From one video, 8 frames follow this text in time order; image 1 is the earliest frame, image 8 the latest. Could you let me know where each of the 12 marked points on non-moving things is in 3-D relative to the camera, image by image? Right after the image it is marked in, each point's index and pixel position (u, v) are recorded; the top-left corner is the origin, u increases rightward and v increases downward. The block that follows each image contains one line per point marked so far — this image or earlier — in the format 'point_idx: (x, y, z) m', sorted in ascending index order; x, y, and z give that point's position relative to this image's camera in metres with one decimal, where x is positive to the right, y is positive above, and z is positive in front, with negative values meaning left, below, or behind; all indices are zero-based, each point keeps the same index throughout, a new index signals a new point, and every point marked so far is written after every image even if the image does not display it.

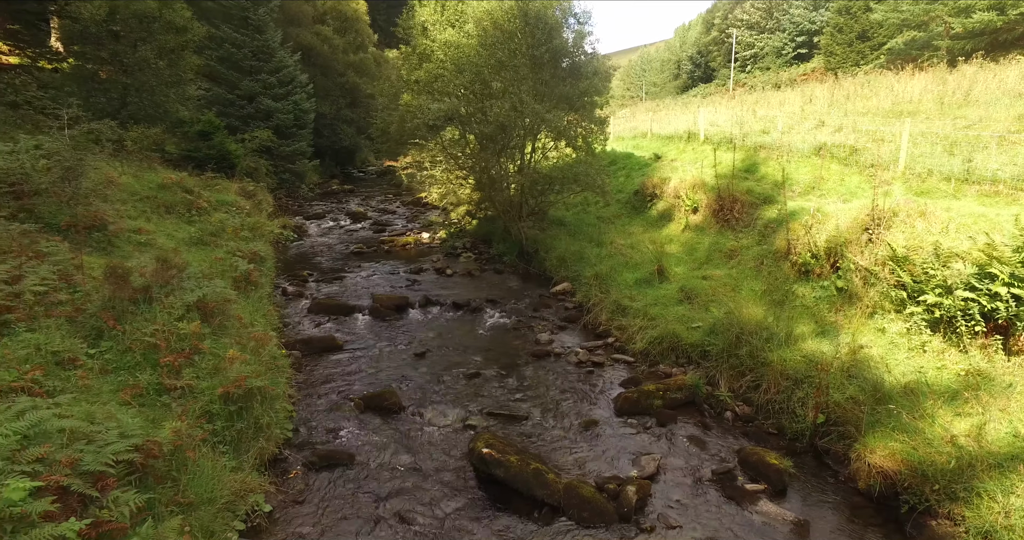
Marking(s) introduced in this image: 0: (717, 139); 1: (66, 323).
0: (+8.6, +5.4, +19.8) m
1: (-7.5, -0.9, +7.9) m
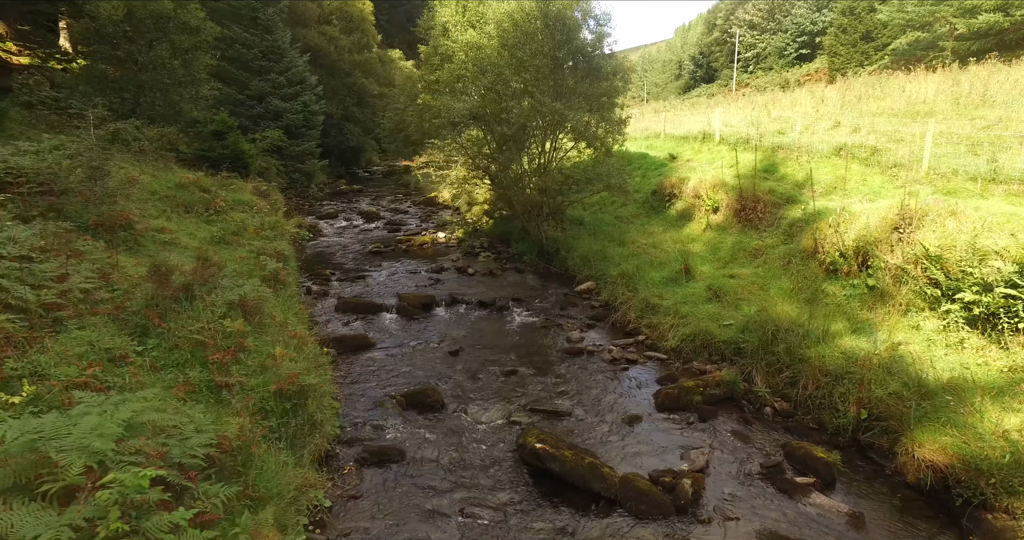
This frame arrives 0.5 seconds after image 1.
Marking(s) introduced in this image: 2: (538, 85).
0: (+9.3, +5.4, +20.0) m
1: (-6.7, -0.9, +8.0) m
2: (+1.2, +6.1, +15.8) m
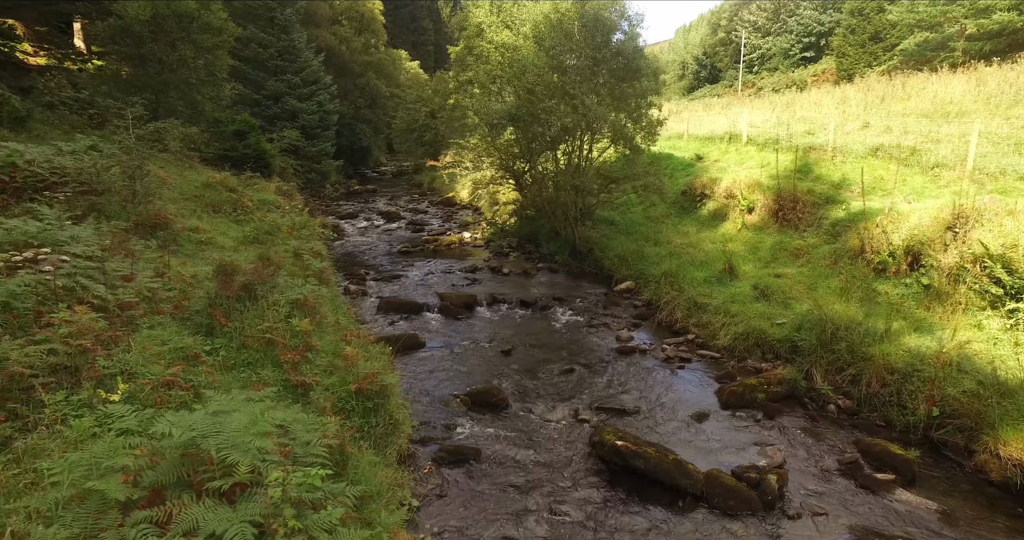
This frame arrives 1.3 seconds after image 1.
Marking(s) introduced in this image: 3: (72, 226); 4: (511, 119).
0: (+10.5, +5.4, +20.0) m
1: (-5.6, -0.9, +8.0) m
2: (+2.4, +6.1, +15.9) m
3: (-9.2, +0.9, +10.0) m
4: (+0.3, +5.1, +16.3) m
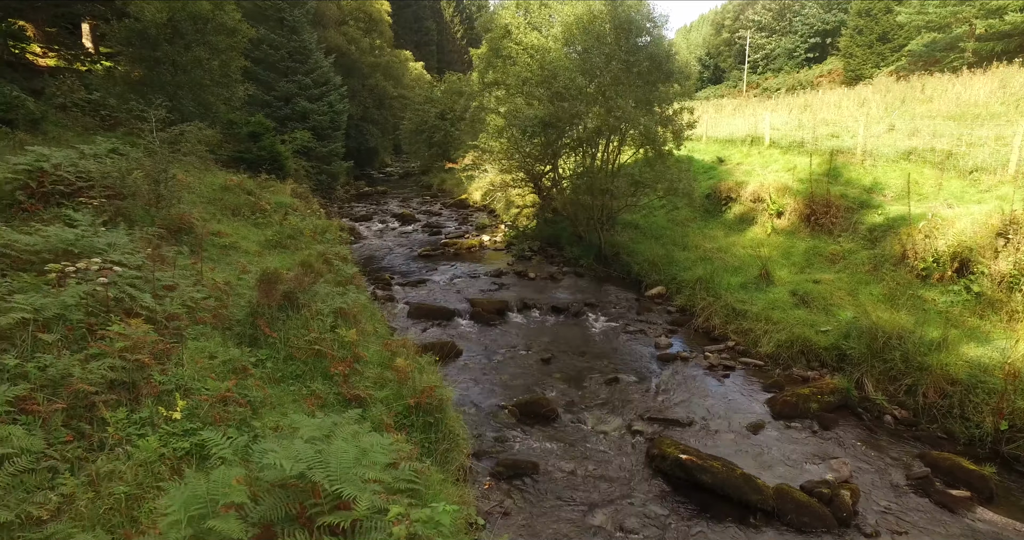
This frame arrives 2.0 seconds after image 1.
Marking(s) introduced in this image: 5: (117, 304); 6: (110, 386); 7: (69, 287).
0: (+11.4, +5.3, +19.8) m
1: (-4.7, -1.0, +7.9) m
2: (+3.3, +6.0, +15.7) m
3: (-8.3, +0.8, +9.8) m
4: (+1.2, +4.9, +16.1) m
5: (-5.6, -0.5, +6.8) m
6: (-4.7, -1.3, +5.5) m
7: (-6.1, -0.2, +6.5) m
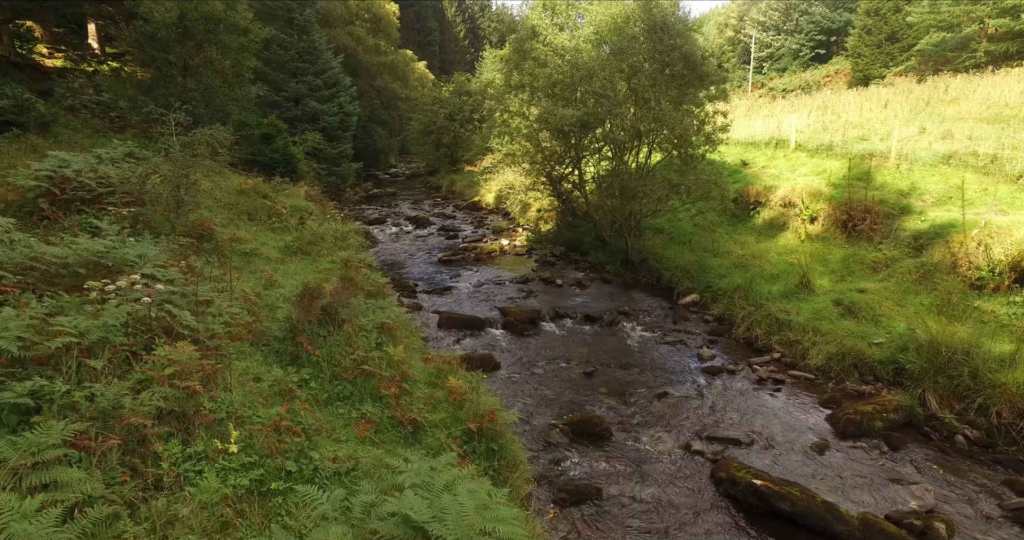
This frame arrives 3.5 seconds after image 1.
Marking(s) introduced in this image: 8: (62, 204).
0: (+12.2, +5.1, +19.5) m
1: (-3.8, -1.3, +7.5) m
2: (+4.1, +5.8, +15.3) m
3: (-7.4, +0.5, +9.4) m
4: (+2.1, +4.7, +15.7) m
5: (-4.7, -0.7, +6.4) m
6: (-3.8, -1.6, +5.2) m
7: (-5.2, -0.5, +6.2) m
8: (-10.7, +1.6, +11.4) m
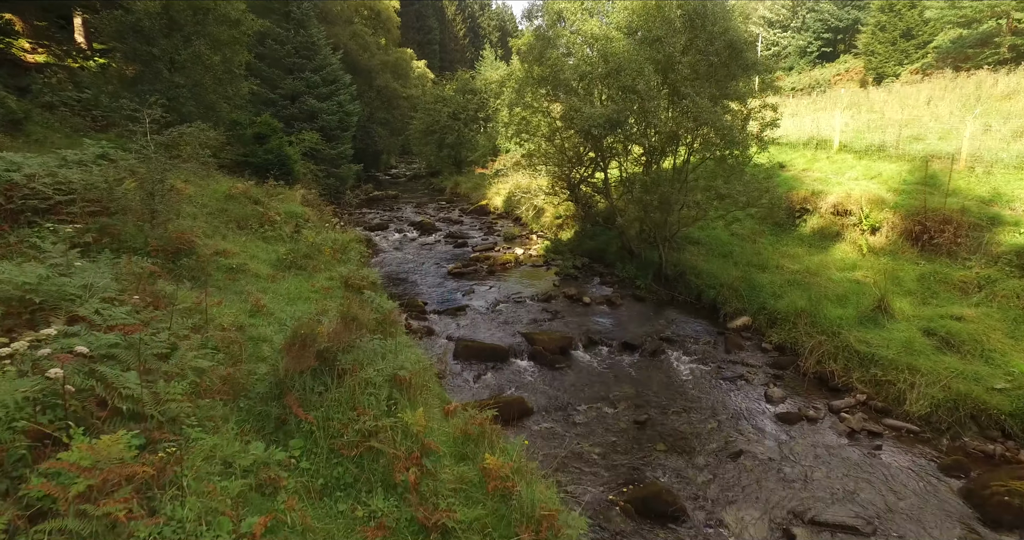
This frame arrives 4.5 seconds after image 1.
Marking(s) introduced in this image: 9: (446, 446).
0: (+12.9, +4.6, +17.7) m
1: (-3.2, -1.8, +5.7) m
2: (+4.8, +5.3, +13.5) m
3: (-6.8, 0.0, +7.6) m
4: (+2.7, +4.2, +13.9) m
5: (-4.1, -1.2, +4.6) m
6: (-3.1, -2.1, +3.3) m
7: (-4.5, -0.9, +4.3) m
8: (-10.1, +1.1, +9.5) m
9: (-0.9, -2.3, +6.2) m
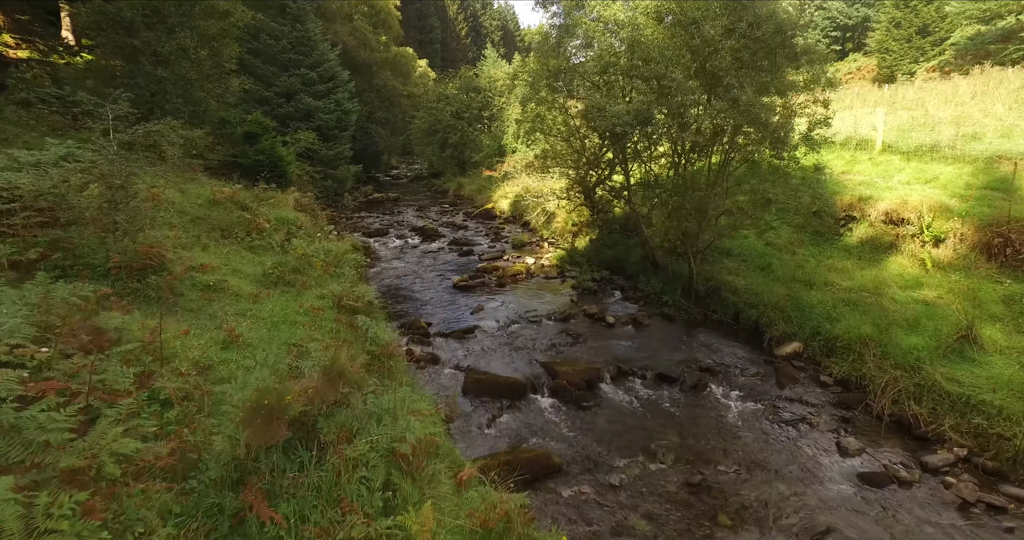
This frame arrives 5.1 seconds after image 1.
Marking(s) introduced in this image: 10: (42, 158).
0: (+13.3, +4.2, +16.0) m
1: (-2.8, -2.2, +4.1) m
2: (+5.2, +4.8, +11.9) m
3: (-6.4, -0.4, +6.0) m
4: (+3.1, +3.8, +12.3) m
5: (-3.7, -1.6, +3.0) m
6: (-2.8, -2.5, +1.8) m
7: (-4.2, -1.4, +2.7) m
8: (-9.7, +0.7, +8.0) m
9: (-0.5, -2.7, +4.6) m
10: (-11.0, +2.5, +11.0) m
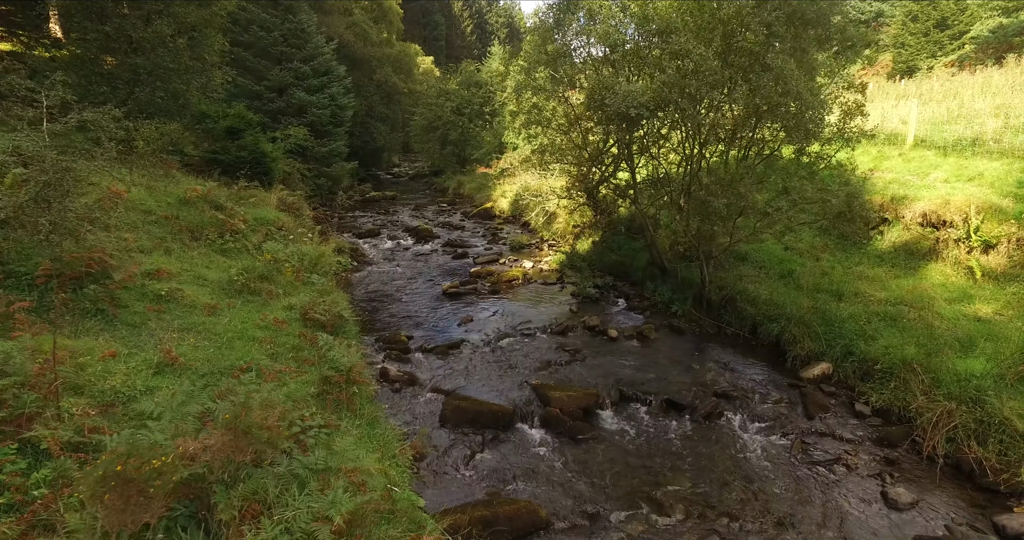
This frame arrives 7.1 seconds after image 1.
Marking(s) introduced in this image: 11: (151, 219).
0: (+13.1, +4.0, +14.5) m
1: (-3.1, -2.4, +2.8) m
2: (+4.9, +4.6, +10.5) m
3: (-6.7, -0.6, +4.7) m
4: (+2.9, +3.6, +10.9) m
5: (-4.1, -1.8, +1.7) m
6: (-3.1, -2.7, +0.5) m
7: (-4.5, -1.6, +1.5) m
8: (-10.0, +0.5, +6.8) m
9: (-0.8, -2.9, +3.3) m
10: (-11.2, +2.4, +9.8) m
11: (-9.8, +1.3, +12.9) m
